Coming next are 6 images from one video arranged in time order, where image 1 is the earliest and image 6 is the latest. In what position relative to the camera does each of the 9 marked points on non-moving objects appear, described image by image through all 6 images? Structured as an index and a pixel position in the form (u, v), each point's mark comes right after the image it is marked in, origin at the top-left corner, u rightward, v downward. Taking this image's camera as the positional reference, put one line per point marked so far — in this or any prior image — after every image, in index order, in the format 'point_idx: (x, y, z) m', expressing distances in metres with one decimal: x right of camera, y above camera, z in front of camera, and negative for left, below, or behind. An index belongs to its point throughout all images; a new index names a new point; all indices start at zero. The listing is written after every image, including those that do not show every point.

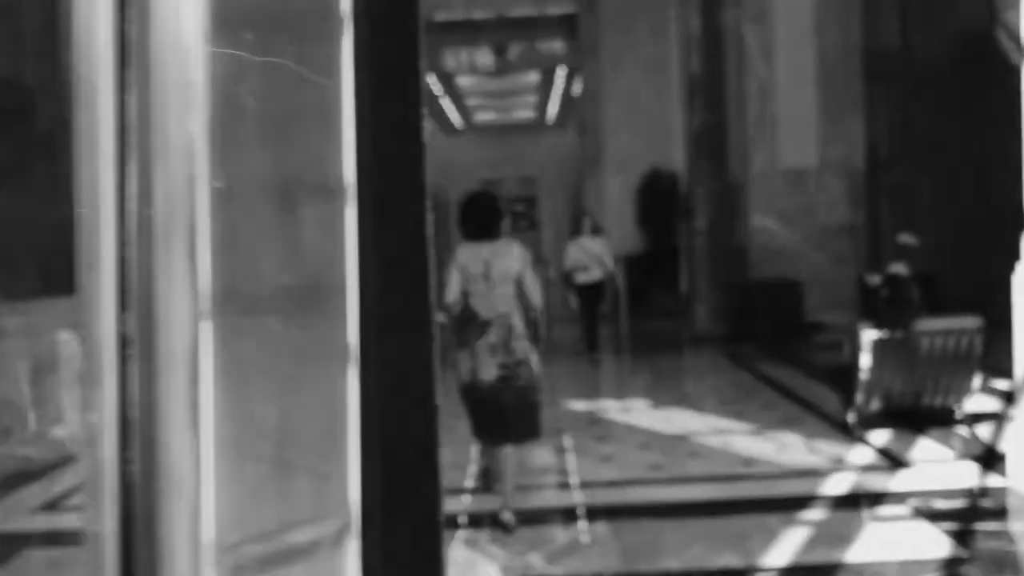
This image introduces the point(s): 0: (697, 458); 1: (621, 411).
0: (+1.1, -1.0, +5.3) m
1: (+0.9, -1.0, +7.2) m
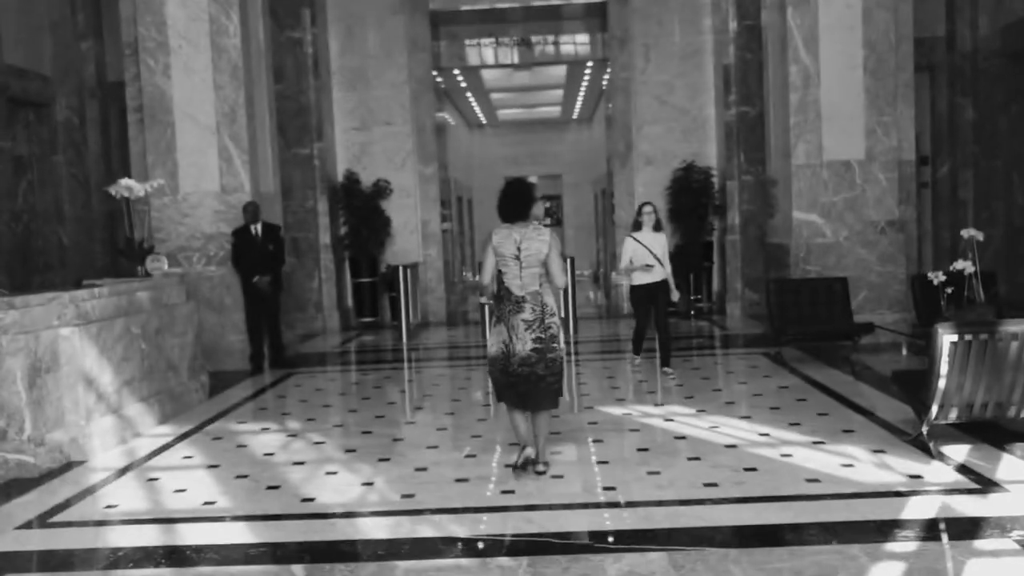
0: (+1.3, -1.0, +4.8) m
1: (+1.1, -0.9, +6.7) m
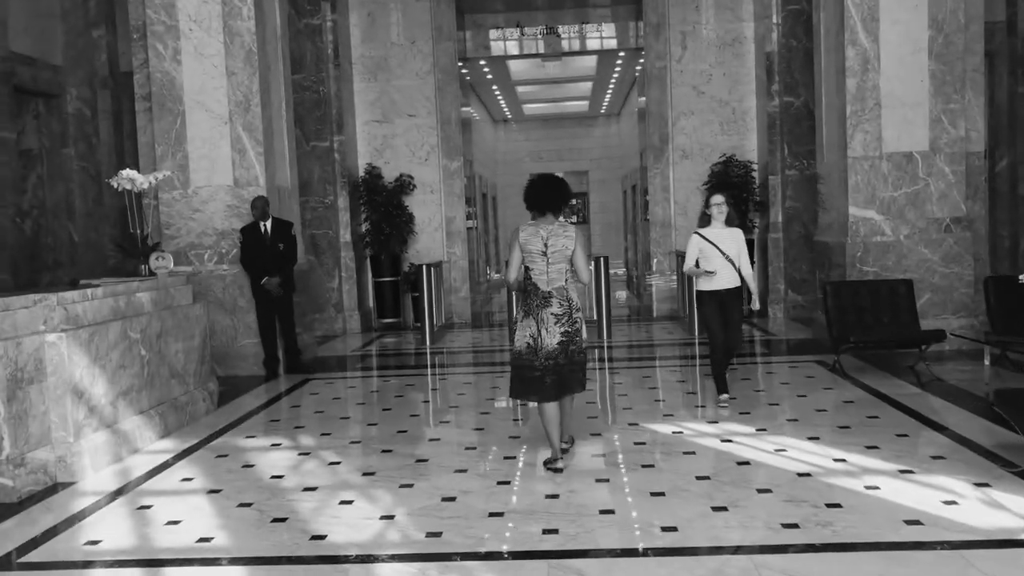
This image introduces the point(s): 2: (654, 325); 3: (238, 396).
0: (+1.5, -1.0, +4.1) m
1: (+1.4, -1.0, +5.9) m
2: (+2.0, -0.5, +12.6) m
3: (-2.6, -1.0, +8.5) m
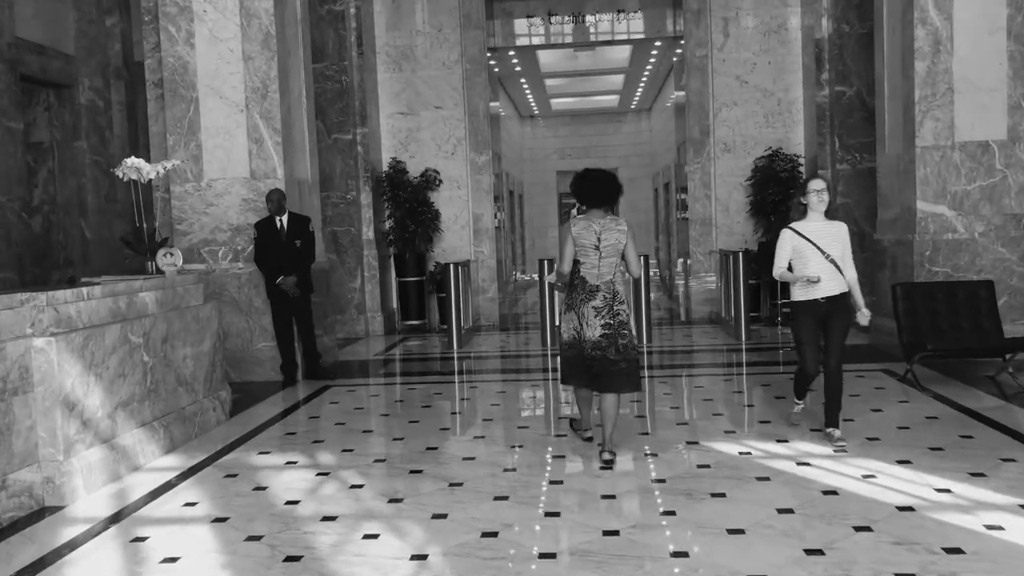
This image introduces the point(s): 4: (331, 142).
0: (+1.7, -1.0, +3.4) m
1: (+1.6, -1.0, +5.2) m
2: (+2.4, -0.5, +11.9) m
3: (-2.3, -1.0, +7.8) m
4: (-2.4, +2.0, +12.1) m
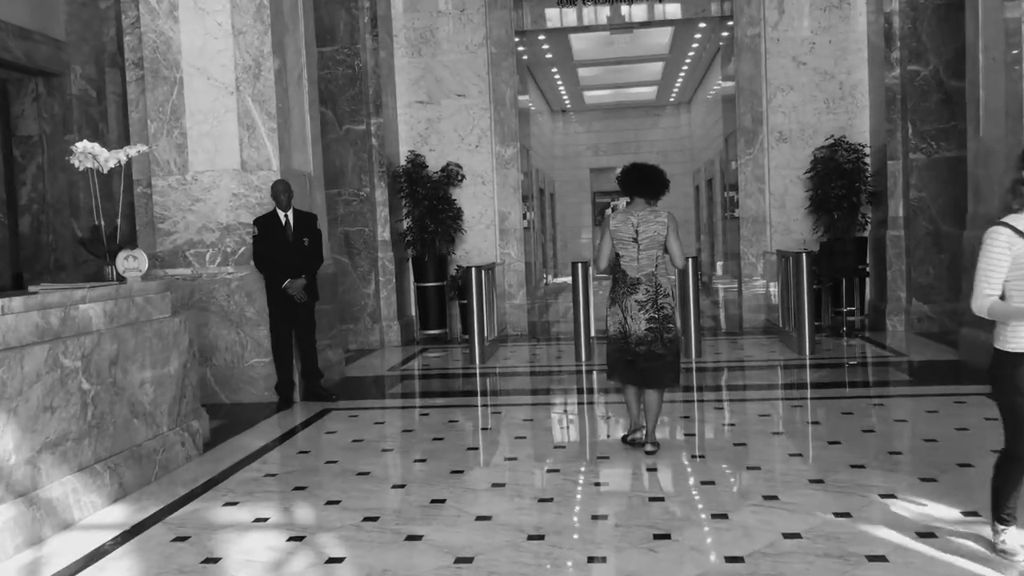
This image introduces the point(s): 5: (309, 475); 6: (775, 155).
0: (+1.7, -1.1, +2.1) m
1: (+1.8, -1.0, +3.9) m
2: (+2.7, -0.6, +10.6) m
3: (-2.0, -1.1, +6.7) m
4: (-2.1, +1.9, +11.0) m
5: (-1.2, -1.1, +5.3) m
6: (+3.3, +1.7, +11.4) m
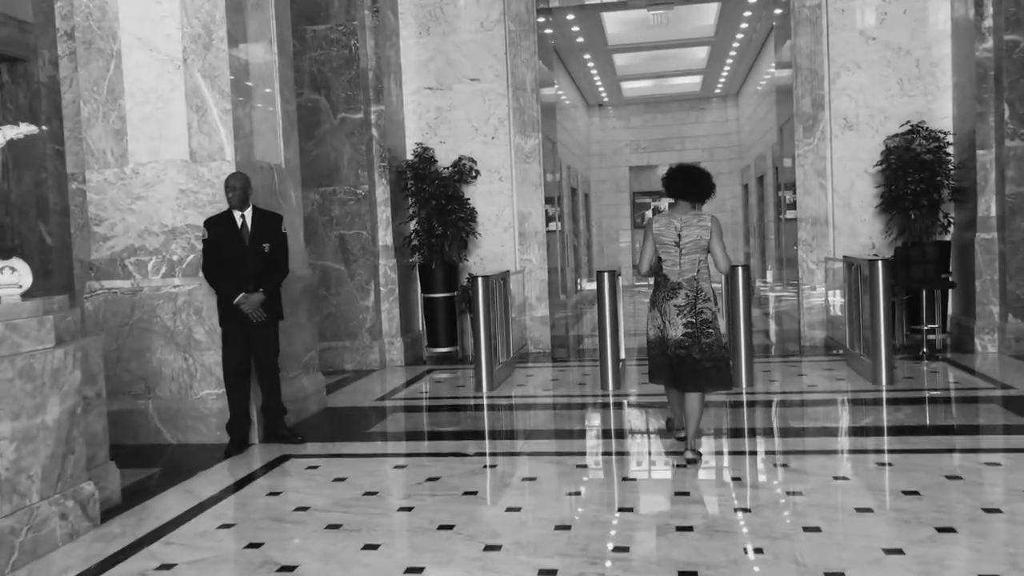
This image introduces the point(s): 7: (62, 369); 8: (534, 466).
0: (+1.5, -1.2, +0.5) m
1: (+1.6, -1.1, +2.4) m
2: (+2.9, -0.7, +8.9) m
3: (-2.1, -1.2, +5.3) m
4: (-1.9, +1.8, +9.6) m
5: (-1.3, -1.2, +3.9) m
6: (+3.5, +1.5, +9.8) m
7: (-2.2, -0.4, +4.3) m
8: (+0.1, -1.1, +5.7) m
